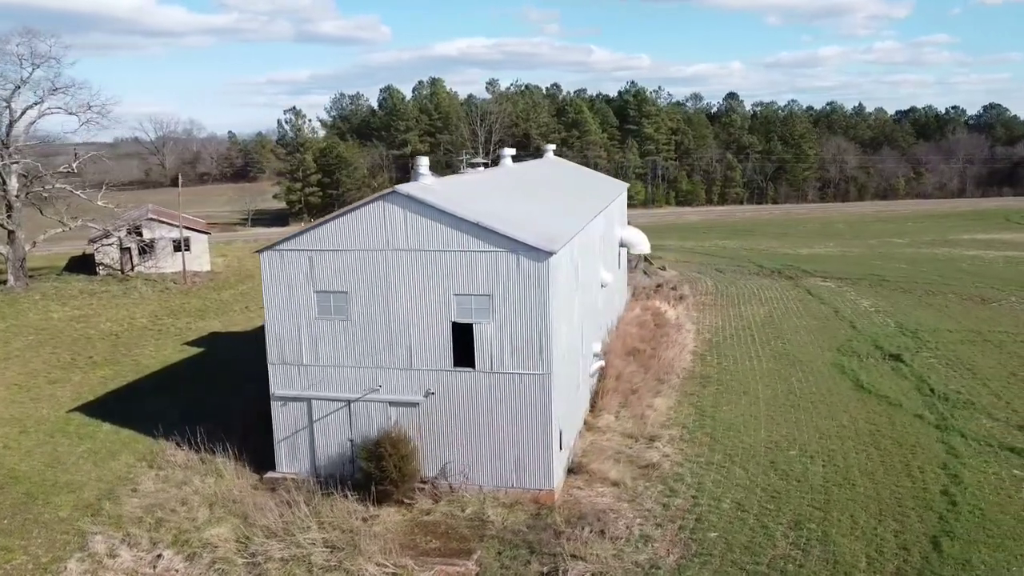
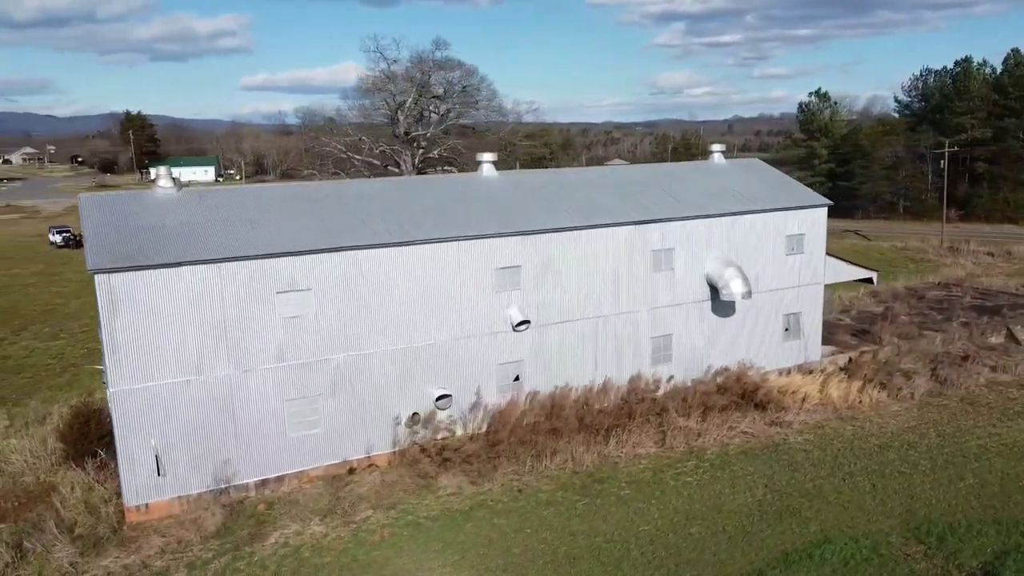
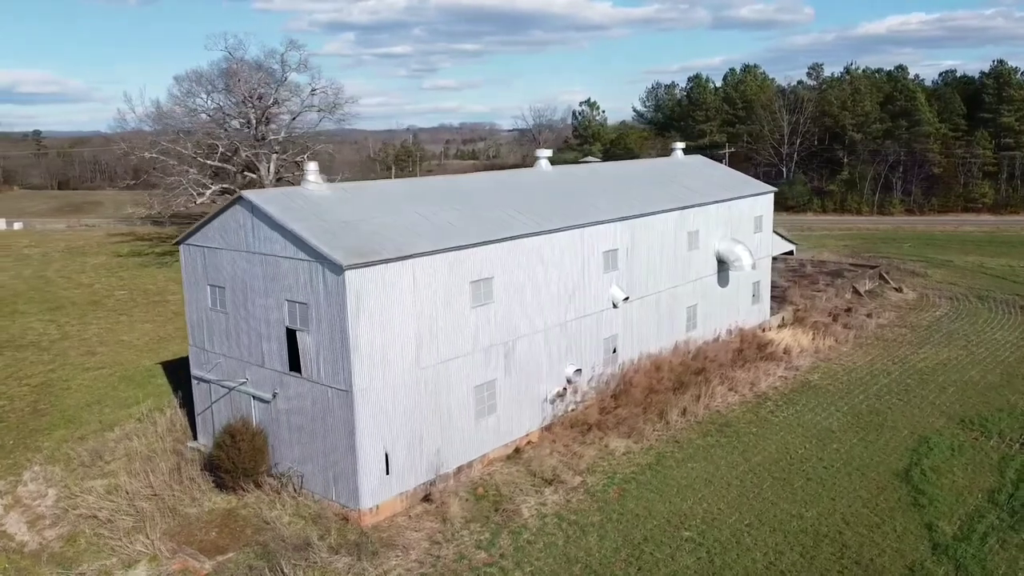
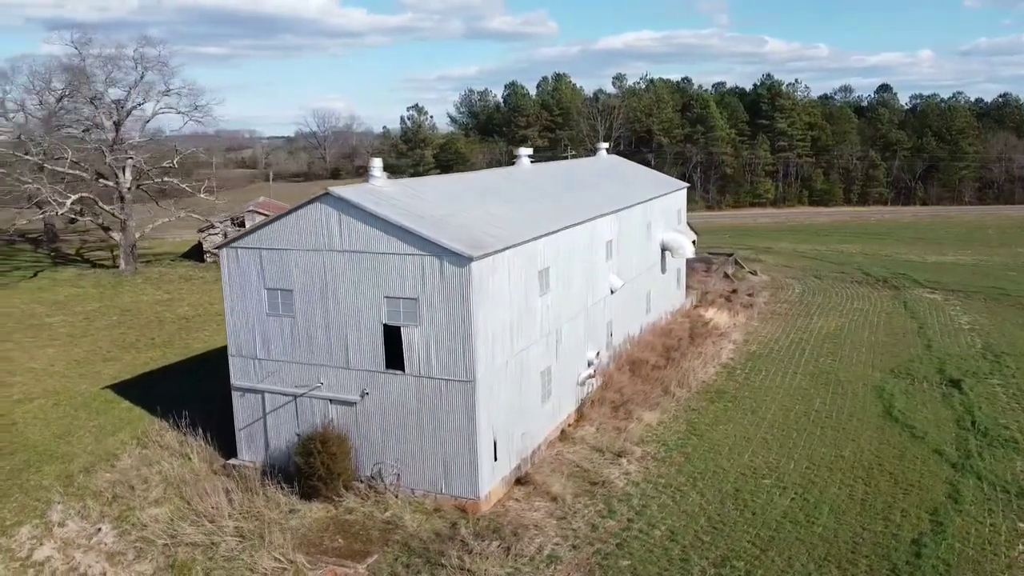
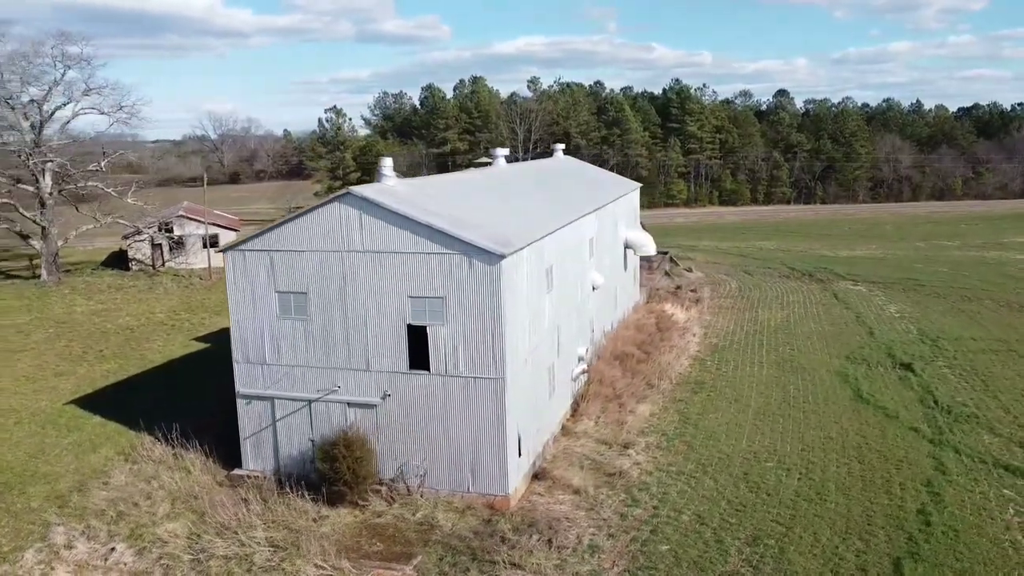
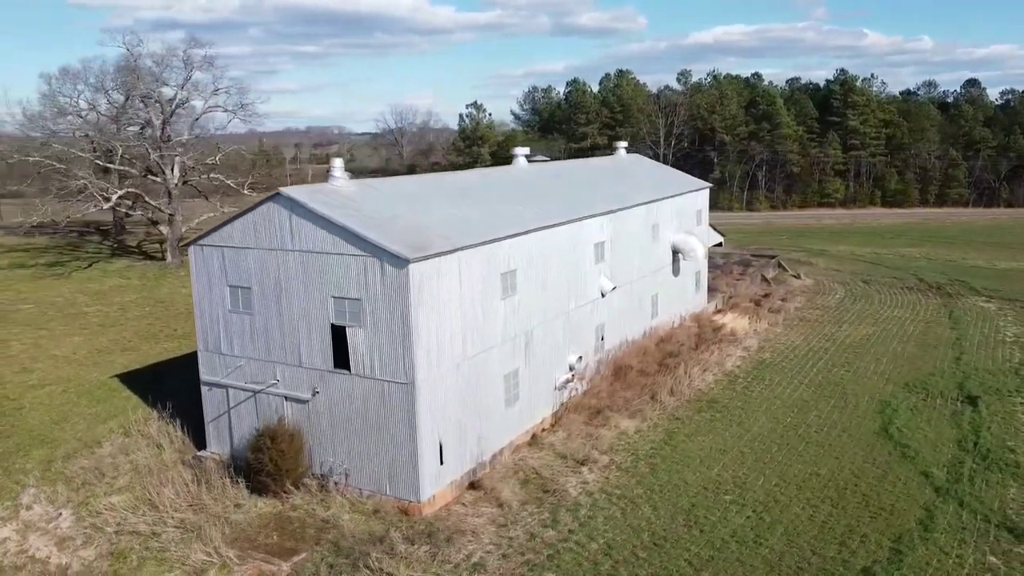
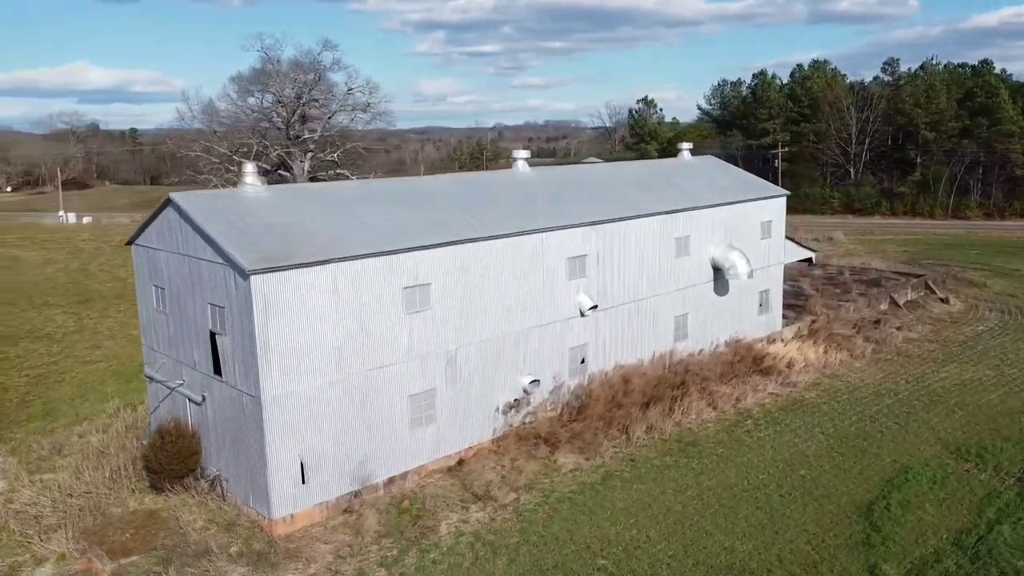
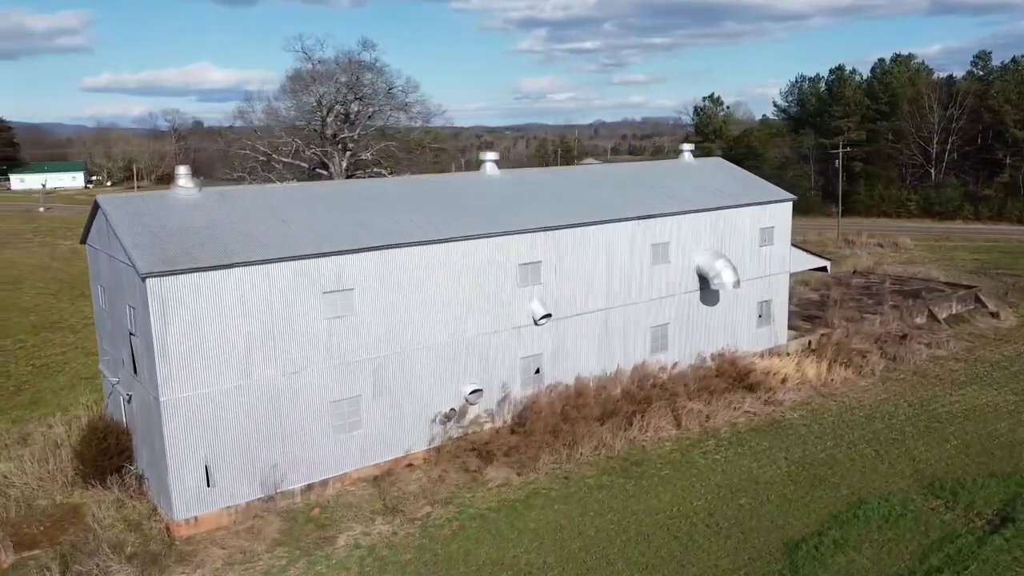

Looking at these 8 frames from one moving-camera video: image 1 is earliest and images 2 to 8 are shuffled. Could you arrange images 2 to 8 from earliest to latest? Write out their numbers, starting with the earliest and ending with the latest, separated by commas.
5, 4, 6, 3, 7, 8, 2
